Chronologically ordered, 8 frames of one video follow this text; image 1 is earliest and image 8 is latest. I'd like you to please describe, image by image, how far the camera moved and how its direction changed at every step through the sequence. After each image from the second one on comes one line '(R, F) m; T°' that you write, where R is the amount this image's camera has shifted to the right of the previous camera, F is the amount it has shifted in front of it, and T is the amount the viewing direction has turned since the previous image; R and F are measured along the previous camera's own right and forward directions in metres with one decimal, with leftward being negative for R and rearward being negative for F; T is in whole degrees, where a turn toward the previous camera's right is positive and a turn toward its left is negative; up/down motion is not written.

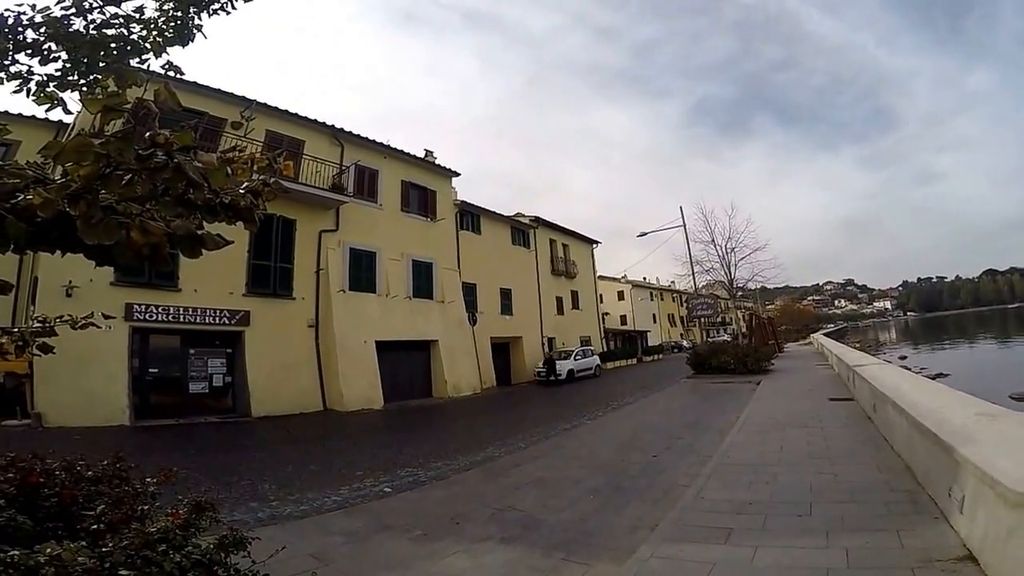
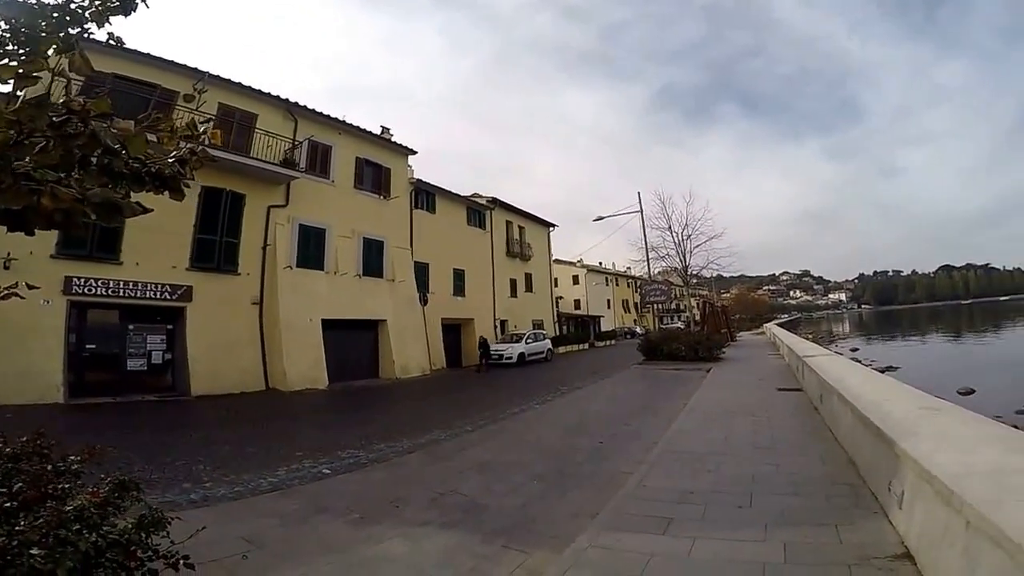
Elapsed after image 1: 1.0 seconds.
(0.0, +0.1) m; +4°
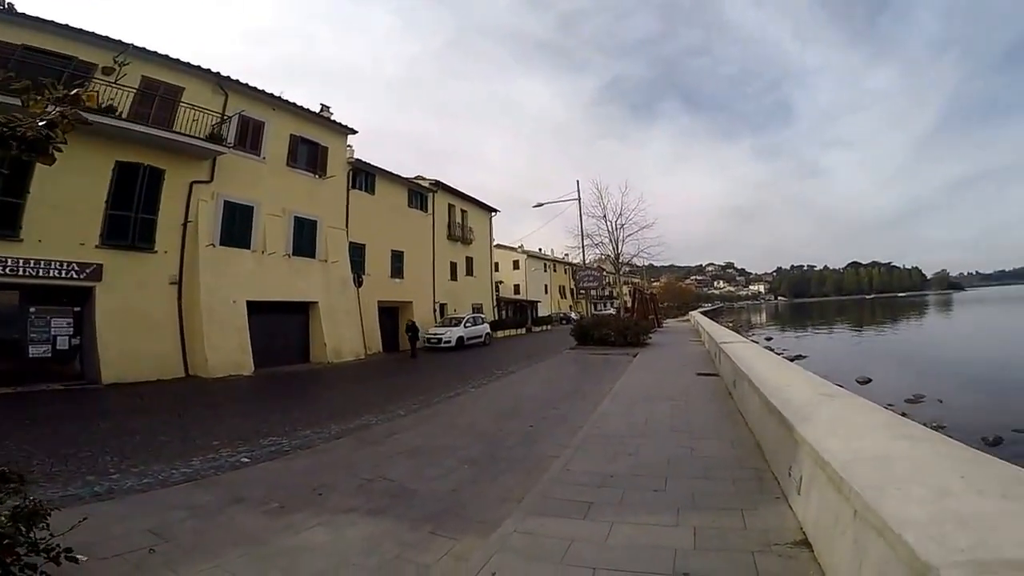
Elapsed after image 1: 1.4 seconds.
(+0.1, 0.0) m; +5°
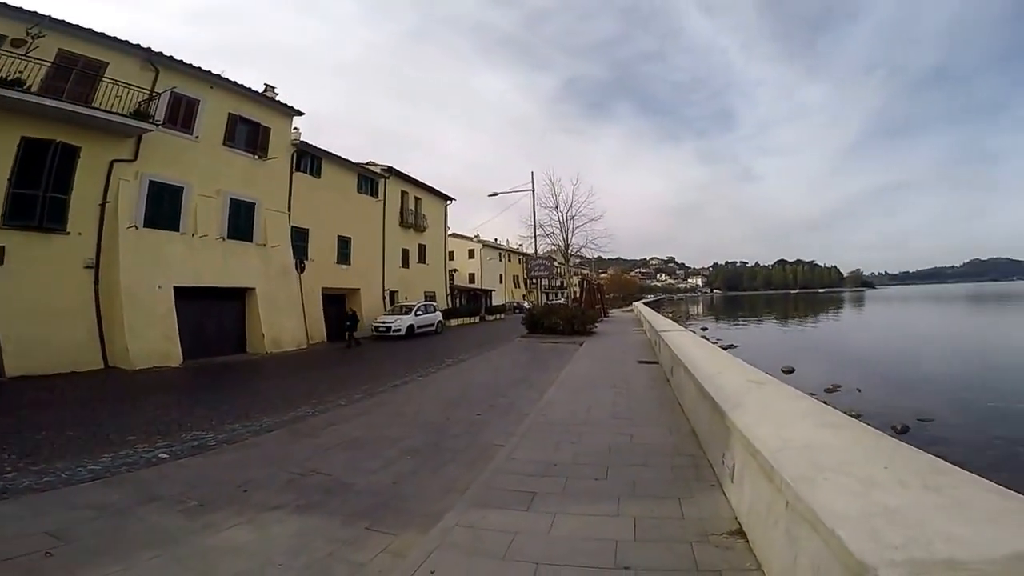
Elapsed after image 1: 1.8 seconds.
(+0.1, +0.1) m; +5°
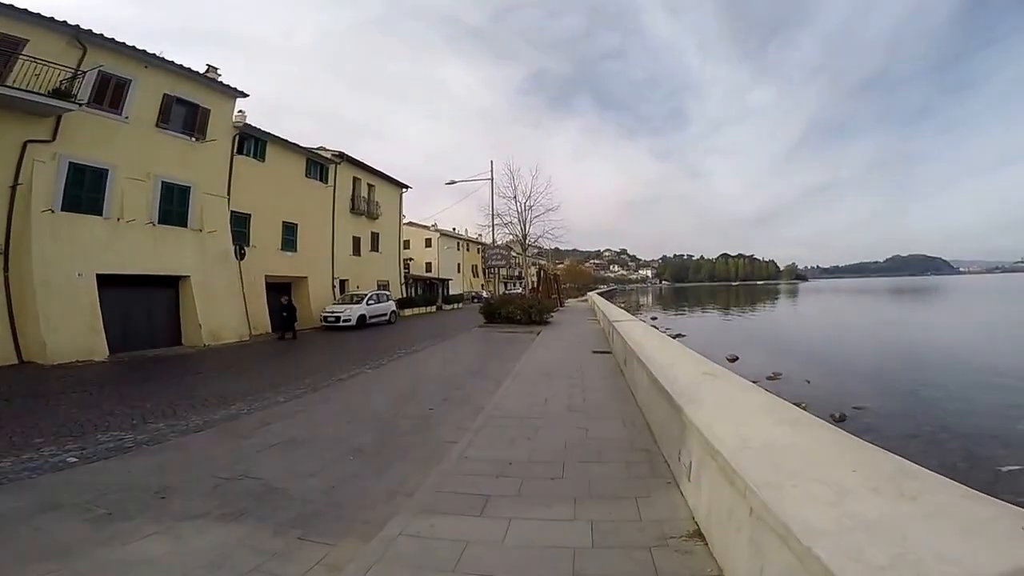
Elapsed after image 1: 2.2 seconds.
(0.0, +0.2) m; +4°
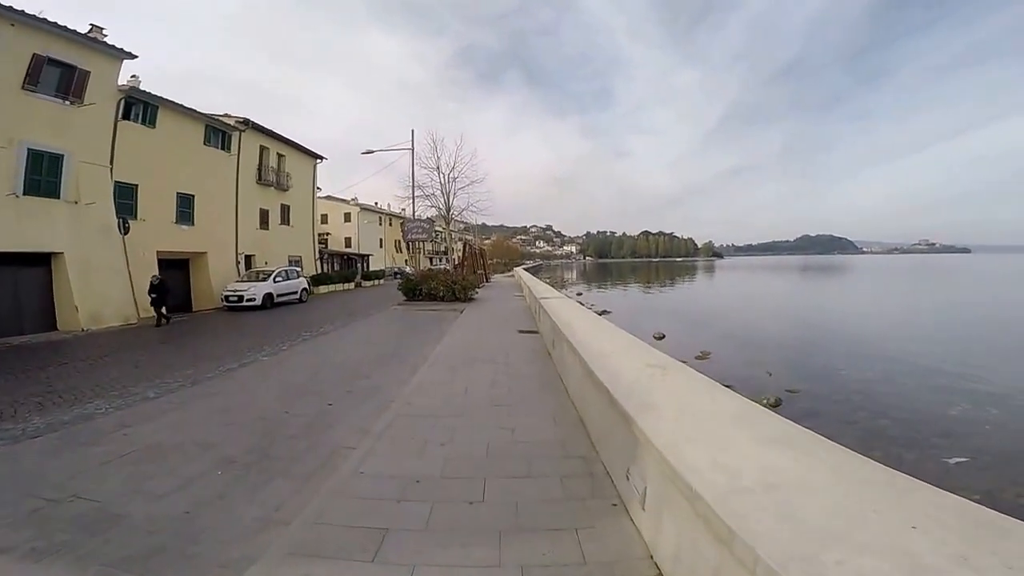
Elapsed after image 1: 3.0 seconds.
(+0.1, +0.9) m; +7°
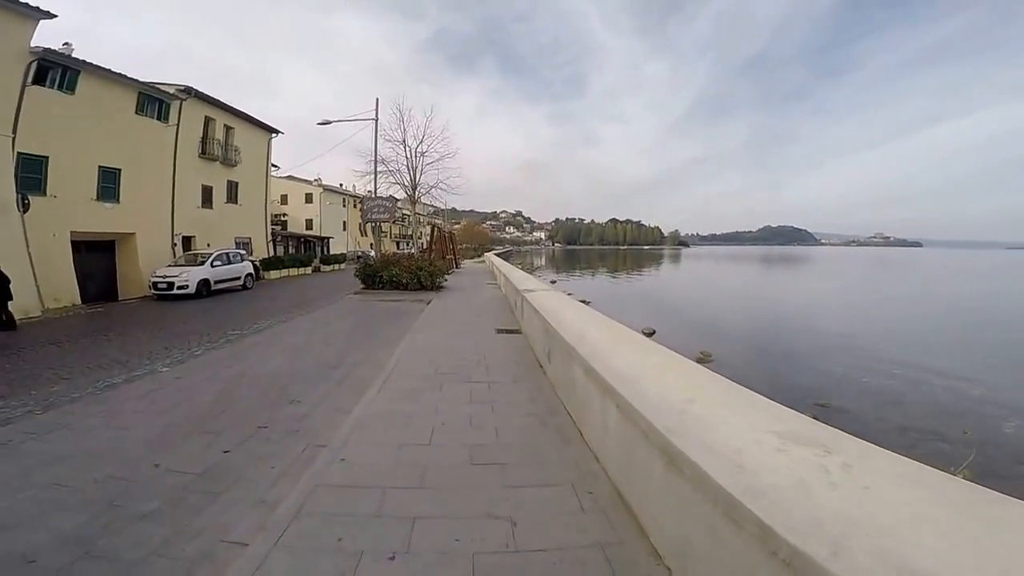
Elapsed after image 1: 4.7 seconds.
(-0.1, +1.9) m; +3°
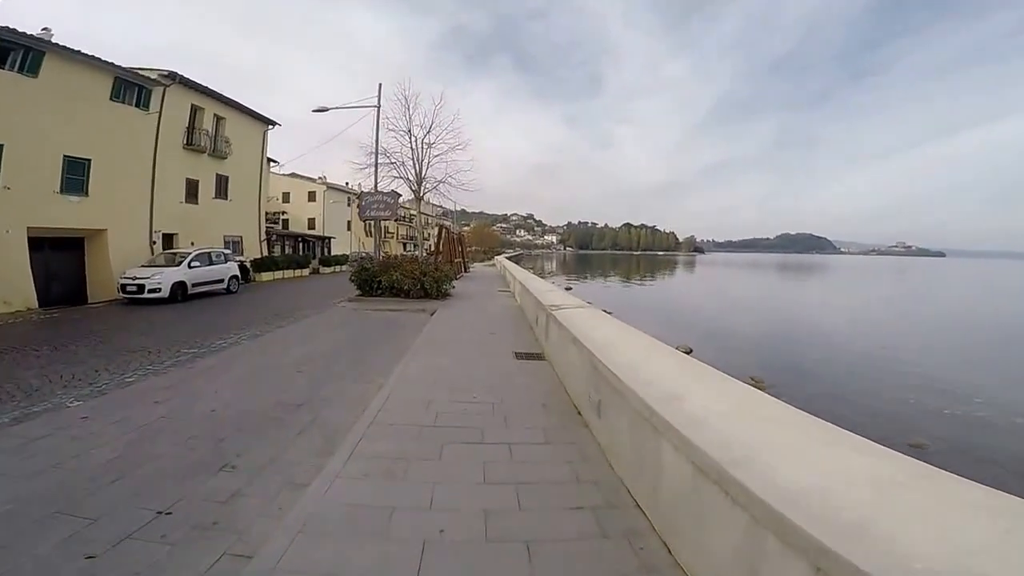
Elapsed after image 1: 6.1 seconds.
(-0.2, +1.8) m; -1°
